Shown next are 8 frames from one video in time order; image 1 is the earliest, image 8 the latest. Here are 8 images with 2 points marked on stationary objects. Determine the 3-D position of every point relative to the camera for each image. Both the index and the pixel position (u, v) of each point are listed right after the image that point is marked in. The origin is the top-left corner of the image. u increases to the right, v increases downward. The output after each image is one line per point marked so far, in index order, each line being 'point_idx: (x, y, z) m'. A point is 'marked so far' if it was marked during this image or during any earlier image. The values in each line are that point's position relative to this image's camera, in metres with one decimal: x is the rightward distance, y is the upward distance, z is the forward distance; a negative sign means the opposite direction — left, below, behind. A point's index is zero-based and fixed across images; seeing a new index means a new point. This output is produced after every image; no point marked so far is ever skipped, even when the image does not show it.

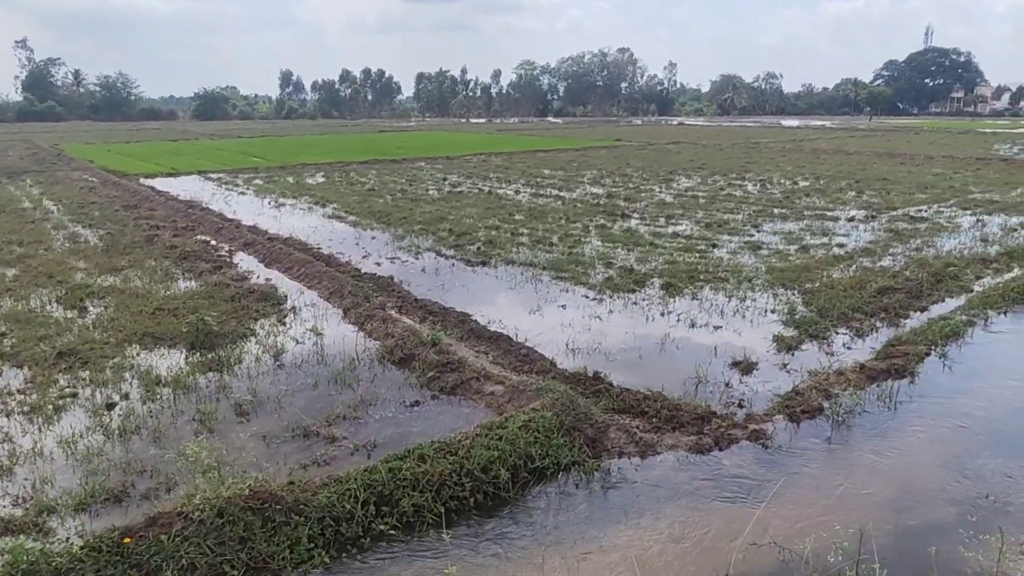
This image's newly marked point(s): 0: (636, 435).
0: (+0.8, -1.0, +5.1) m
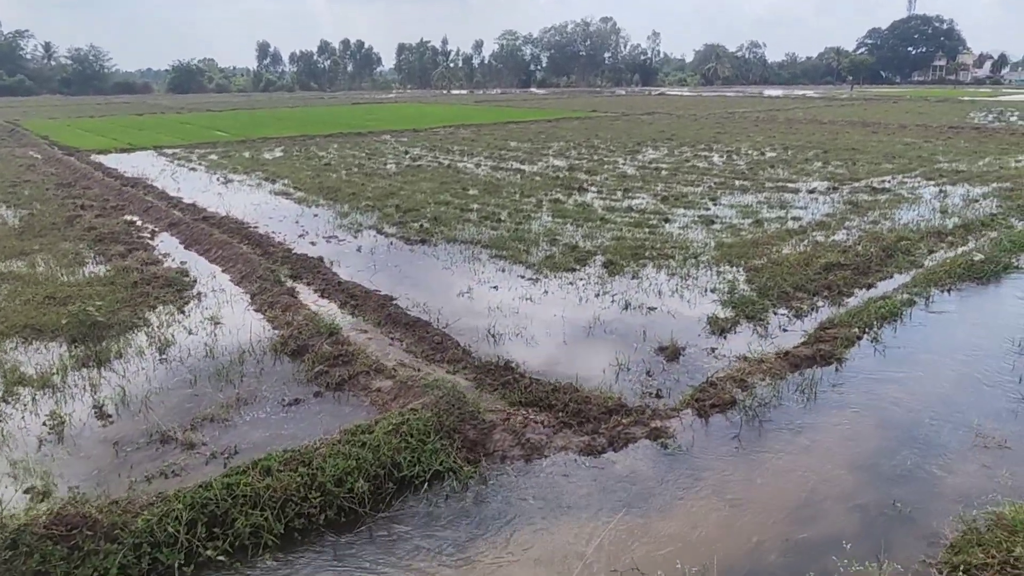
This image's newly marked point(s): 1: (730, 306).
0: (+0.1, -0.9, +4.7) m
1: (+2.3, -0.2, +8.1) m
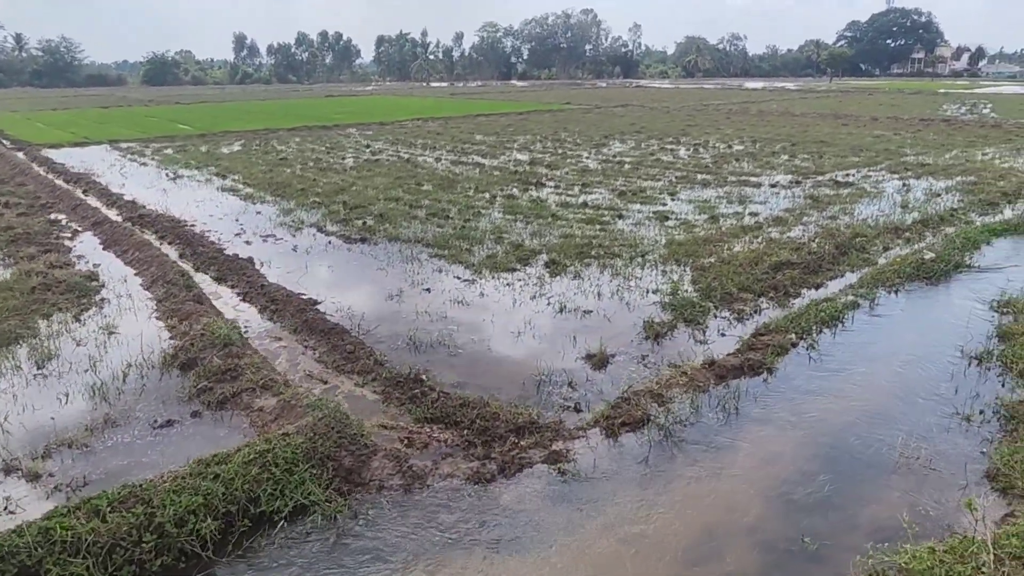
0: (-0.6, -1.0, +4.2) m
1: (+1.6, -0.2, +7.7) m
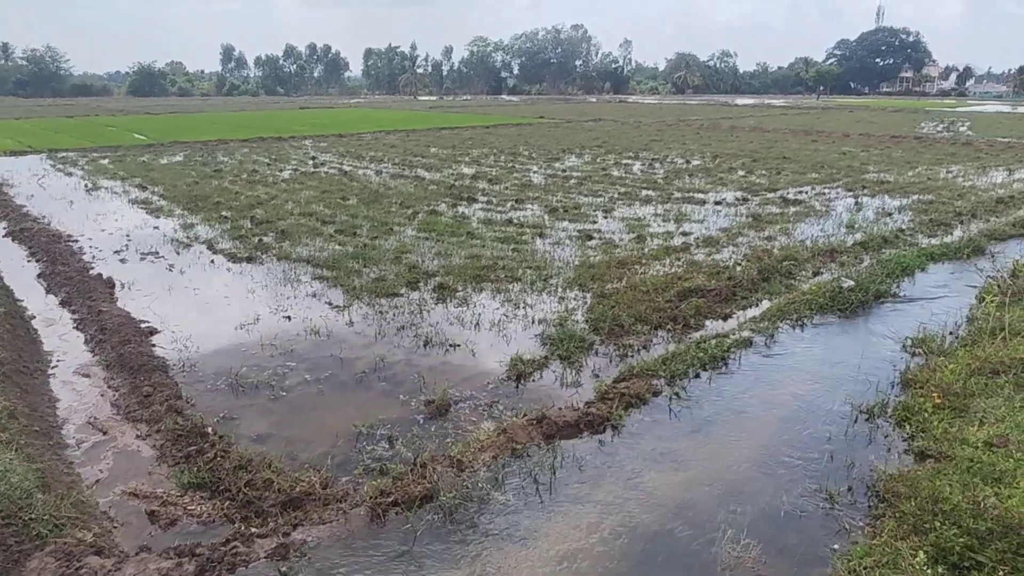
0: (-1.8, -1.2, +3.2) m
1: (+0.3, -0.5, +6.8) m
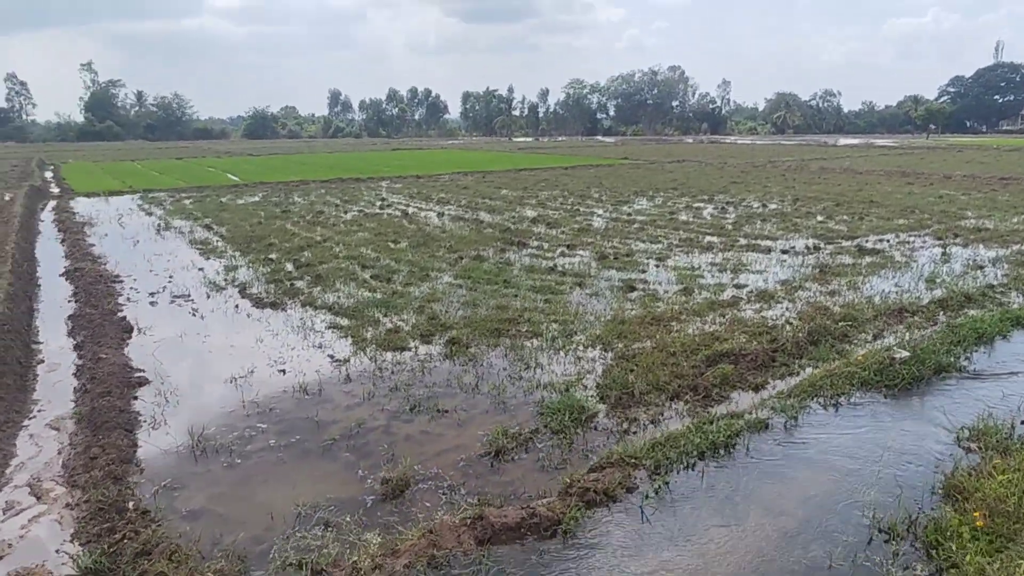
0: (-2.3, -1.4, +2.8) m
1: (+0.2, -1.0, +6.0) m
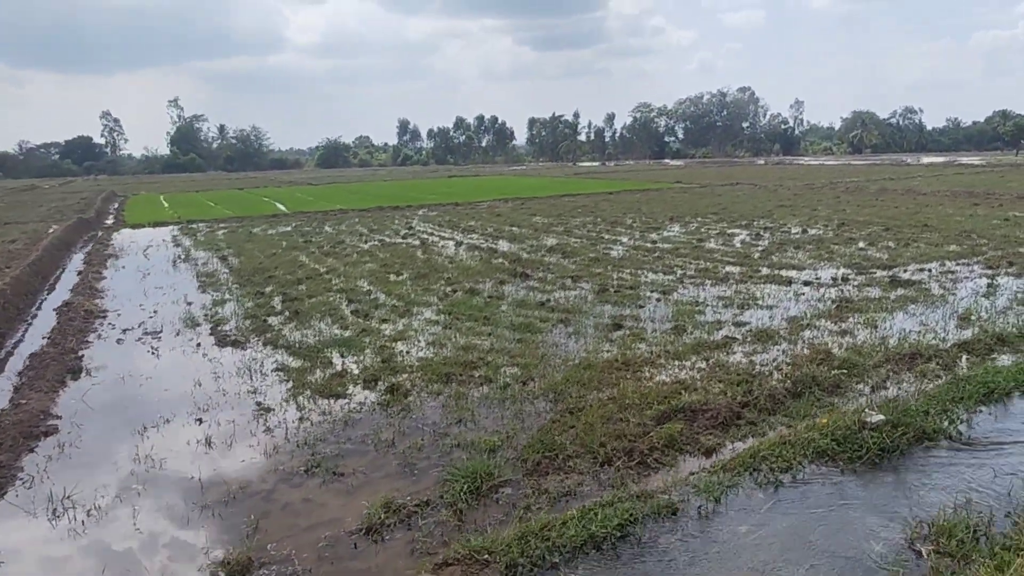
0: (-3.3, -1.7, +2.3) m
1: (-0.5, -1.3, +5.3) m
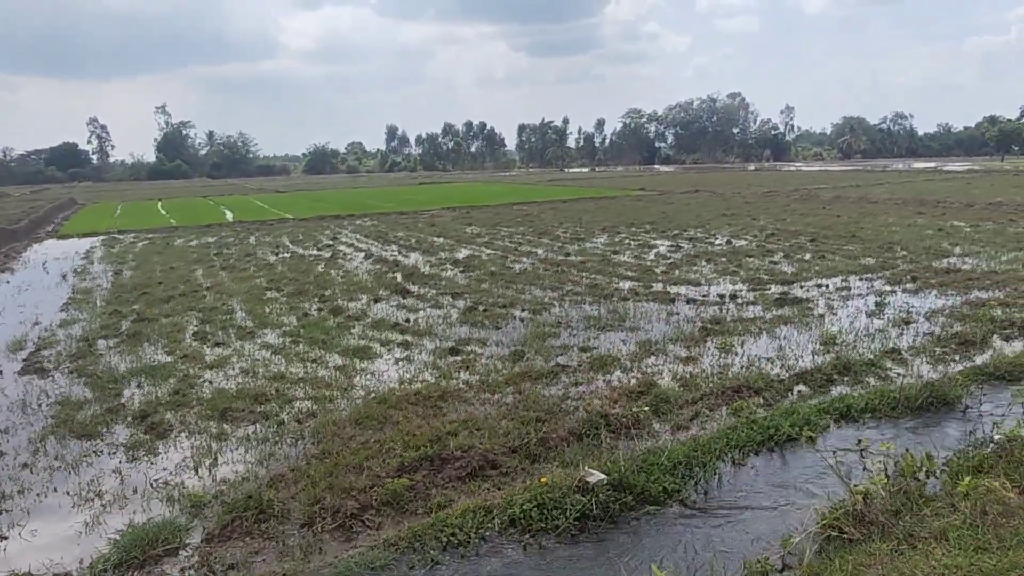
0: (-5.2, -1.9, +1.5) m
1: (-2.4, -1.5, +4.6) m
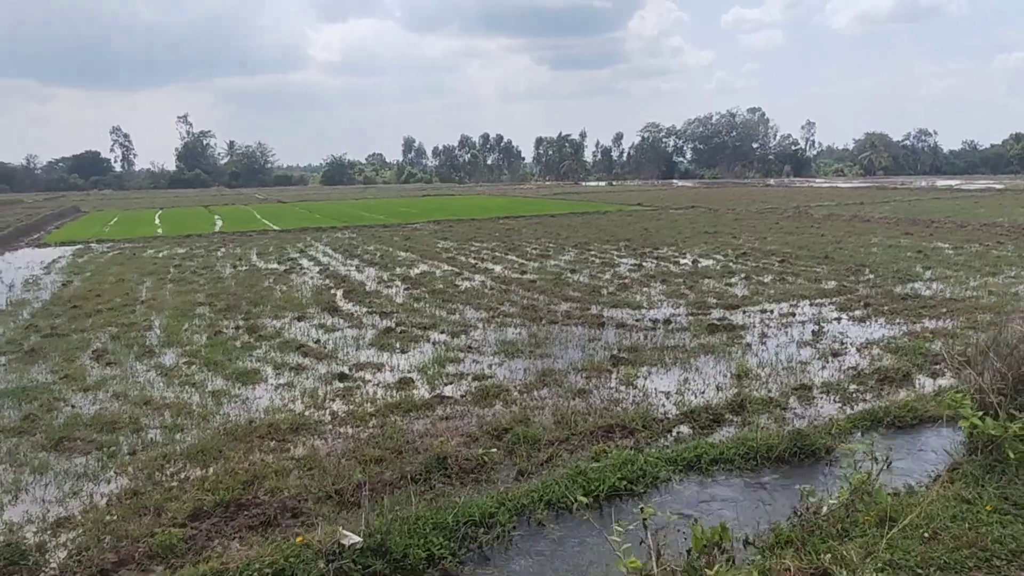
0: (-6.6, -1.9, +1.1) m
1: (-3.7, -1.7, +4.1) m
